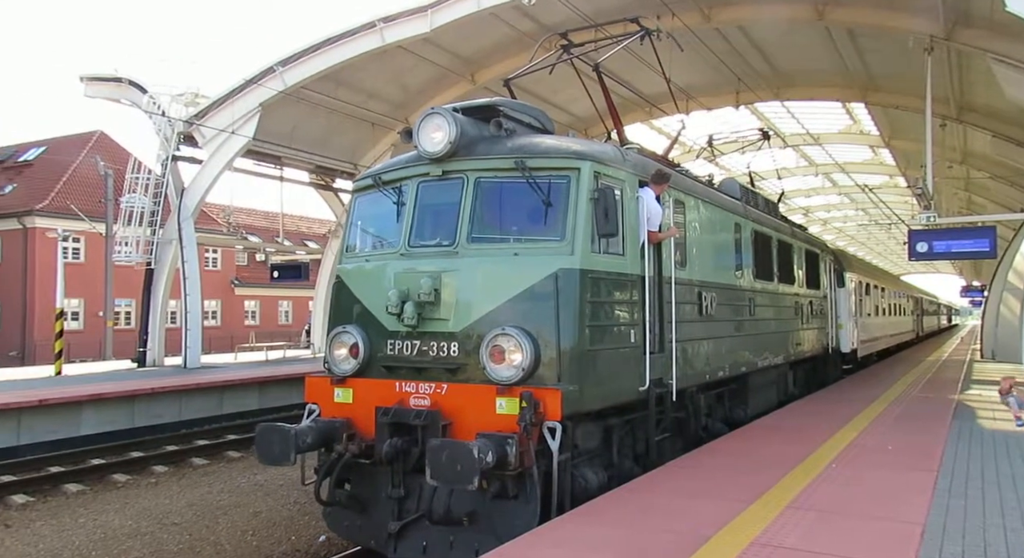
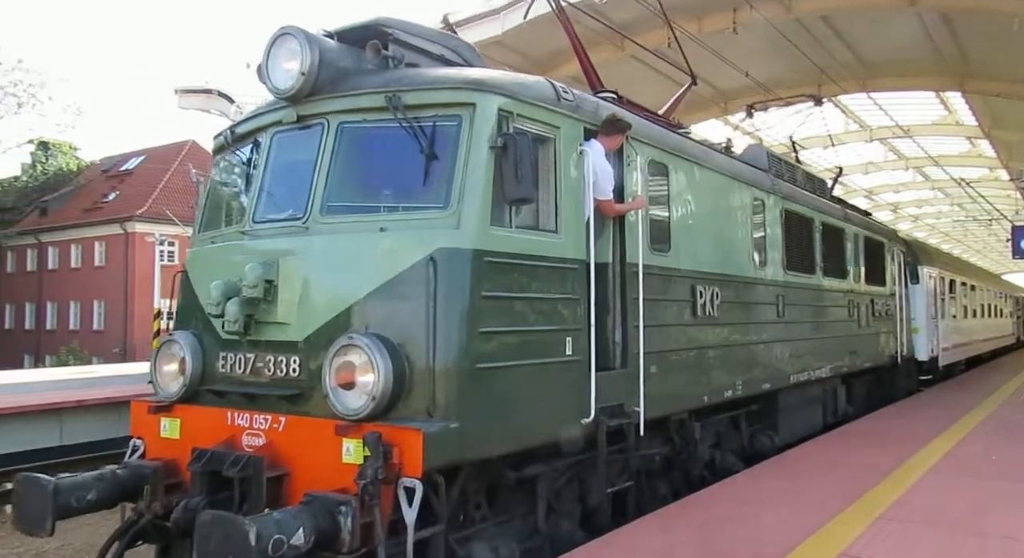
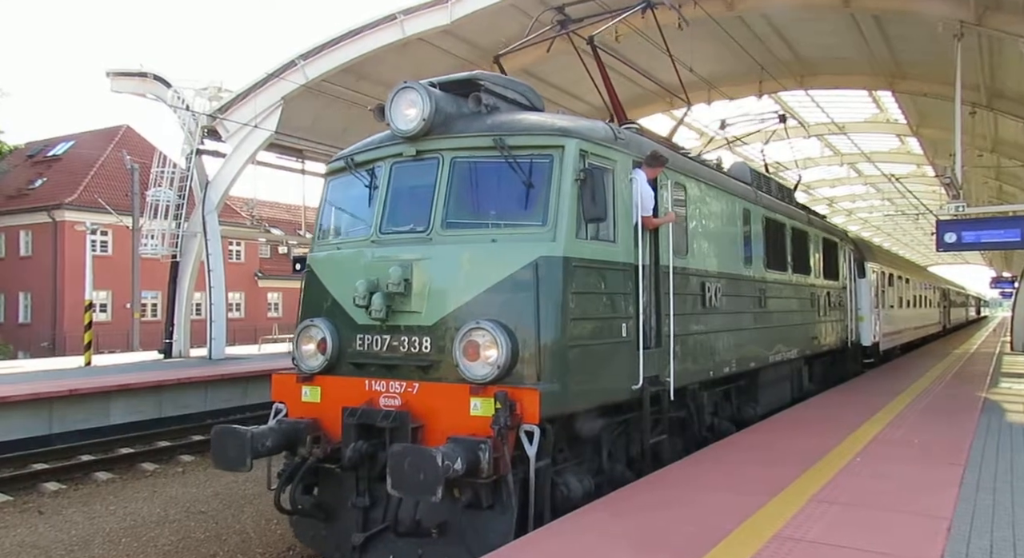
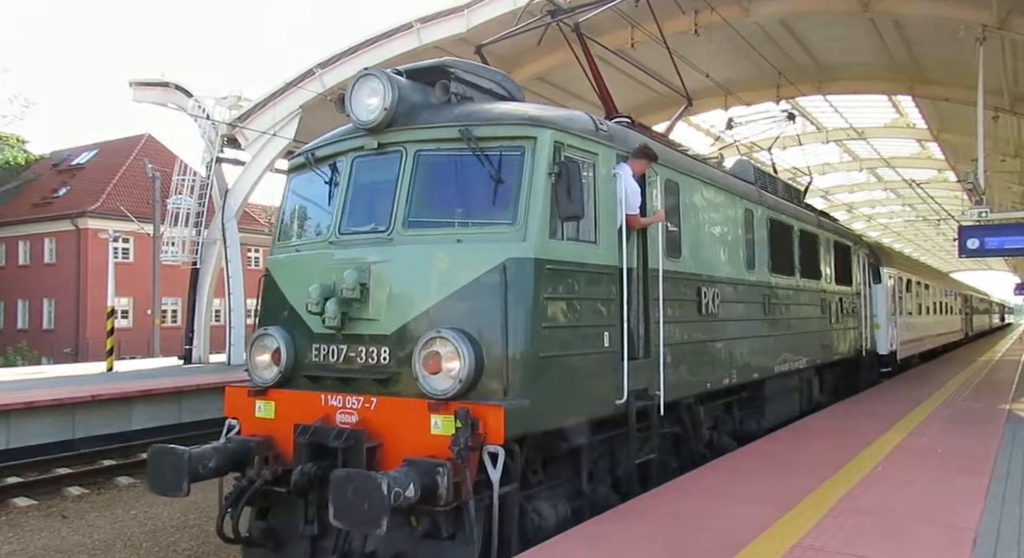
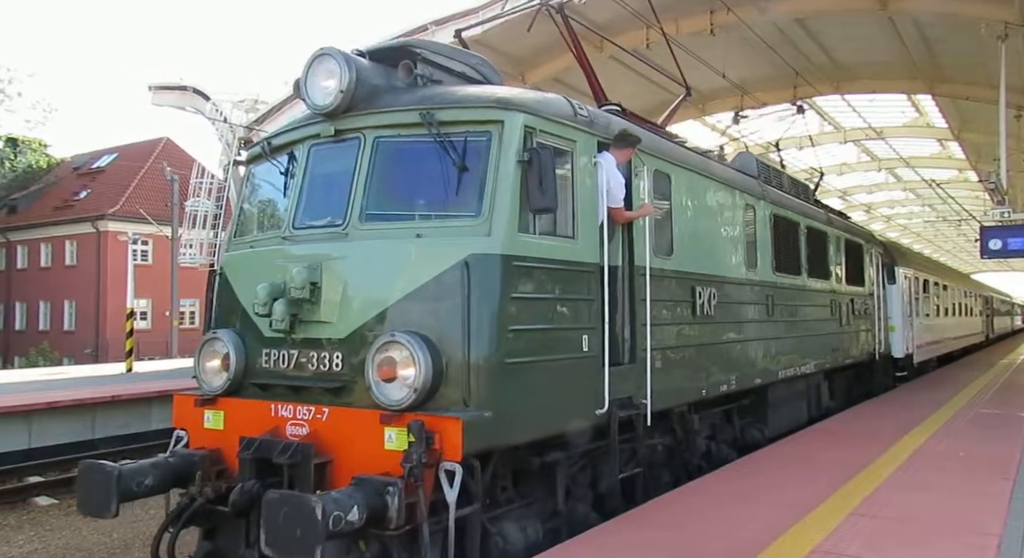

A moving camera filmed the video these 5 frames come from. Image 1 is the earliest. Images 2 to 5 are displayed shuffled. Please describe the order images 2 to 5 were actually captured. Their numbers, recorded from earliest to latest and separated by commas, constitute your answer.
3, 4, 5, 2
